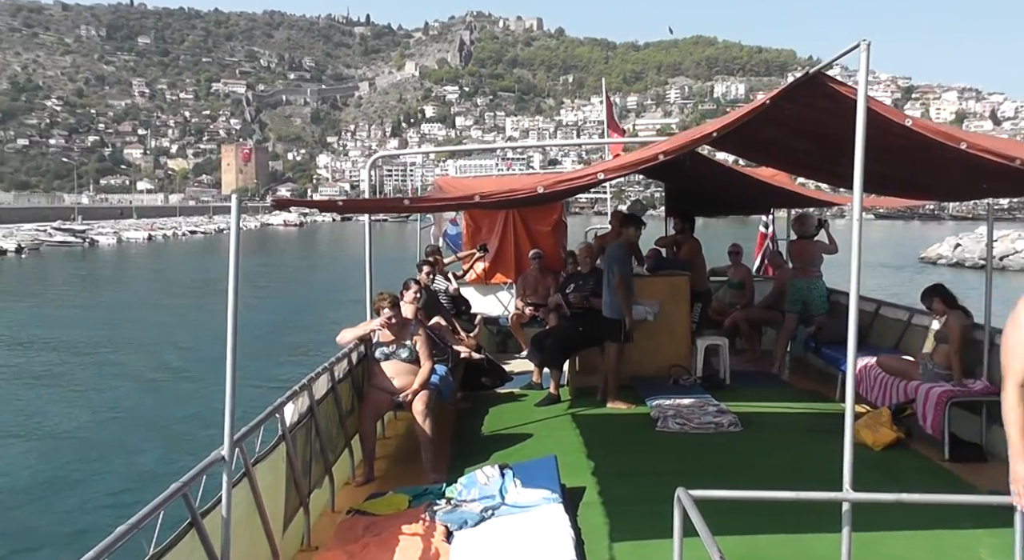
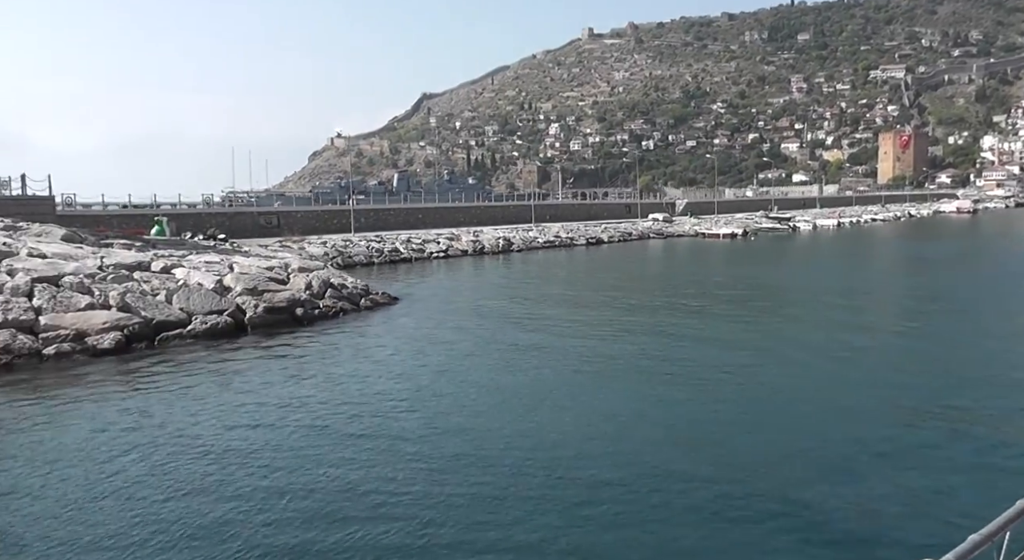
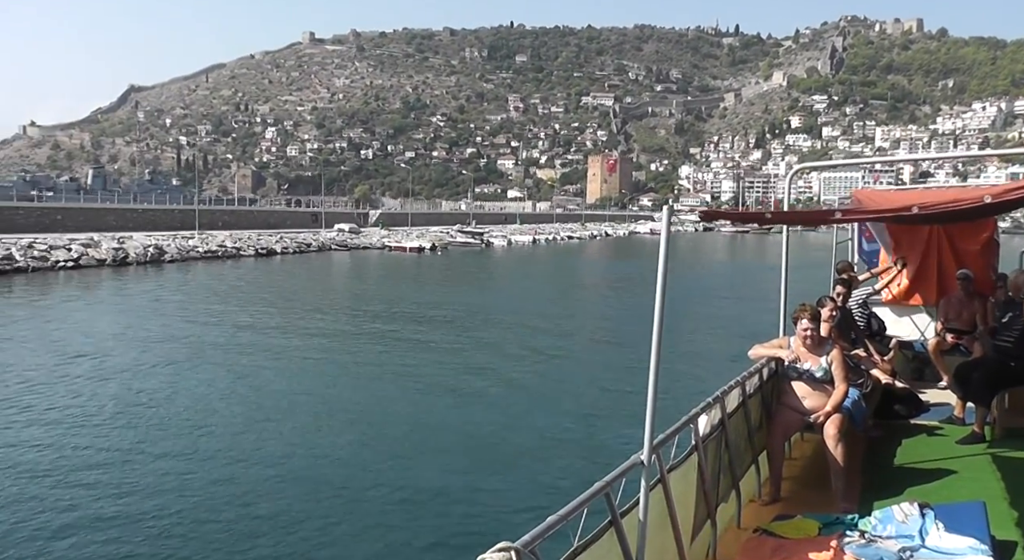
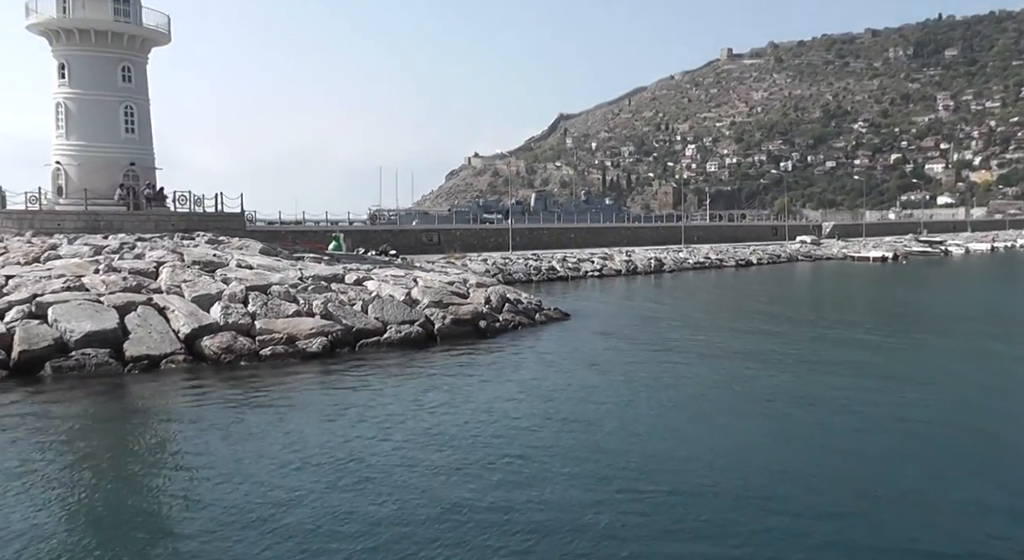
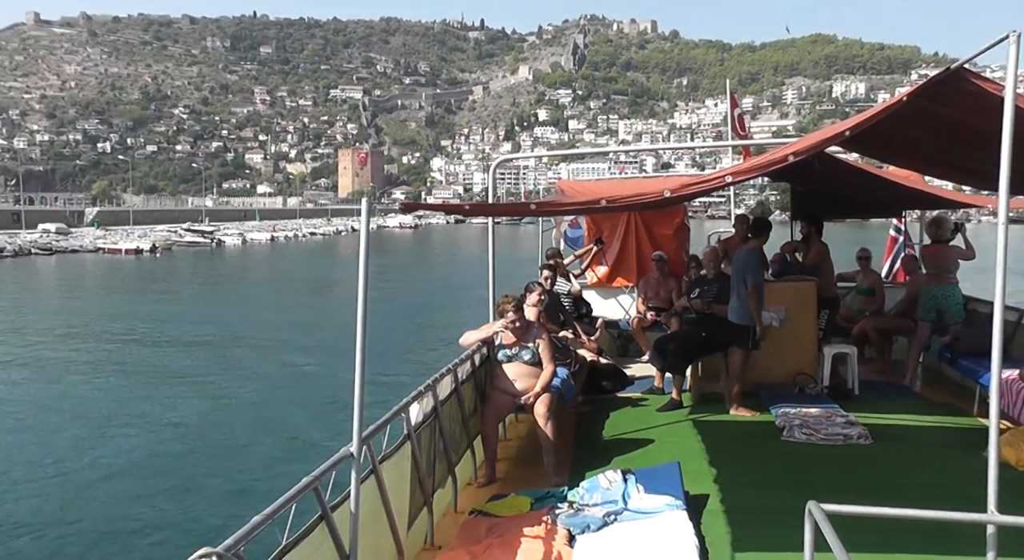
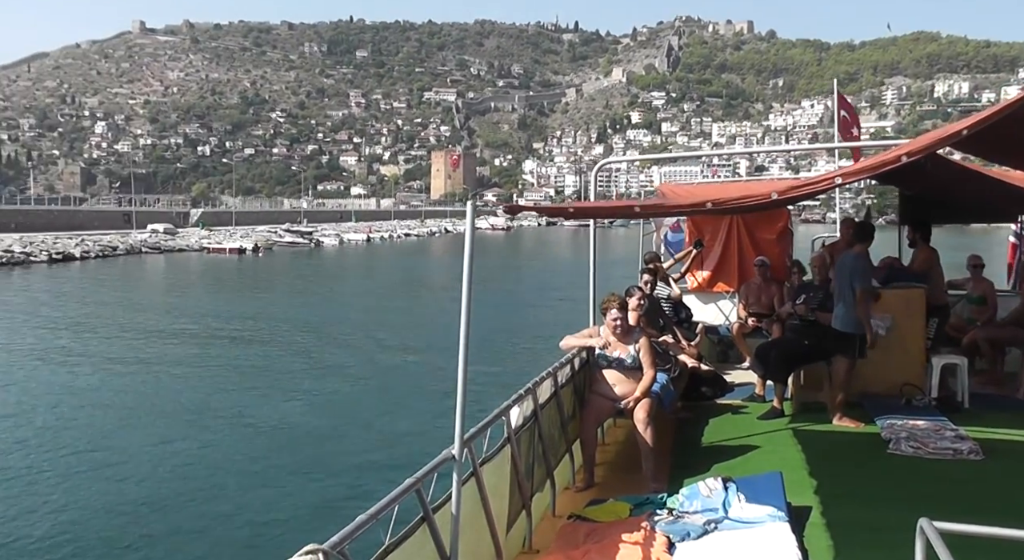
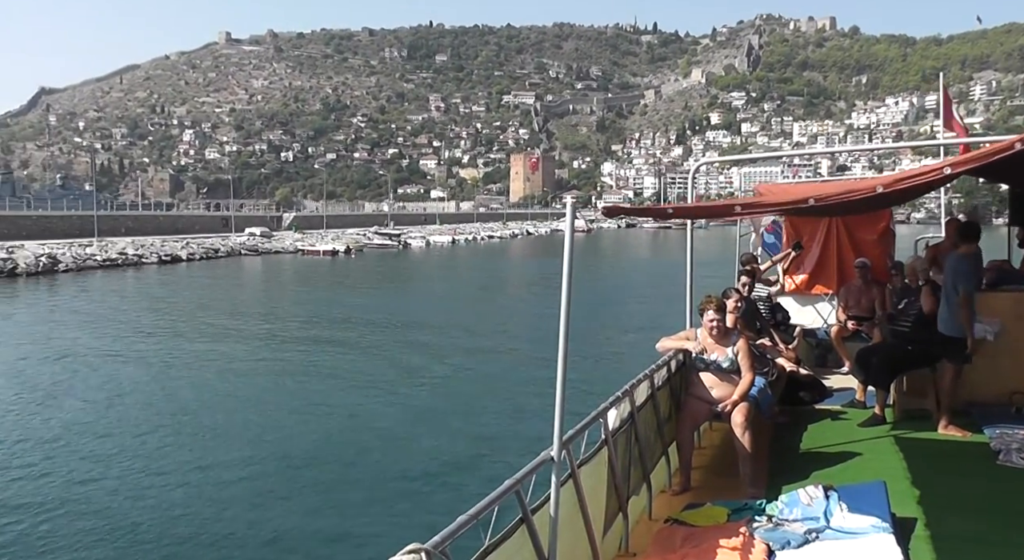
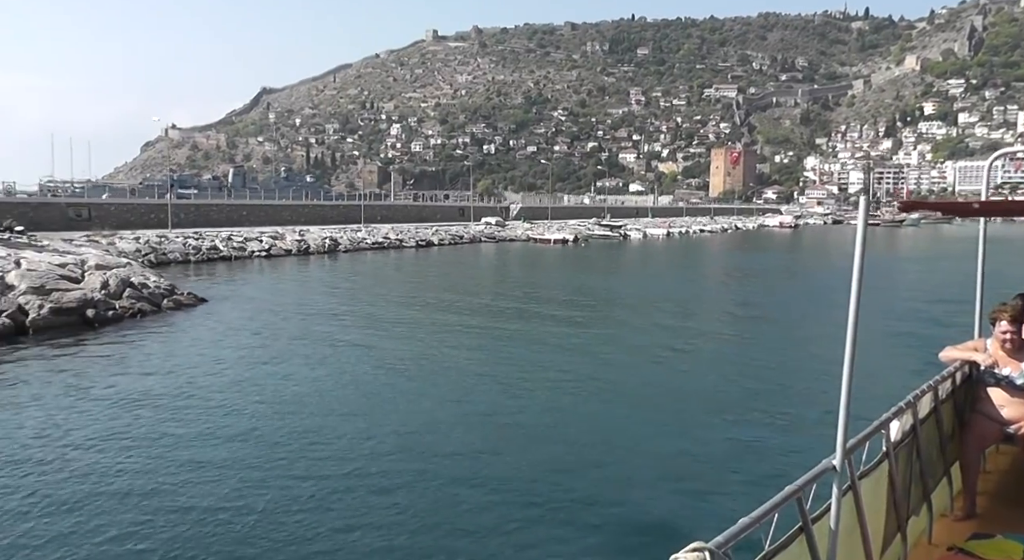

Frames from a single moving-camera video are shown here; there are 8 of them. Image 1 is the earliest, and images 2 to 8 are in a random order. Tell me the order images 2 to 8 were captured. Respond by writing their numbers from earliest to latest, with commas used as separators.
5, 6, 7, 3, 8, 2, 4
